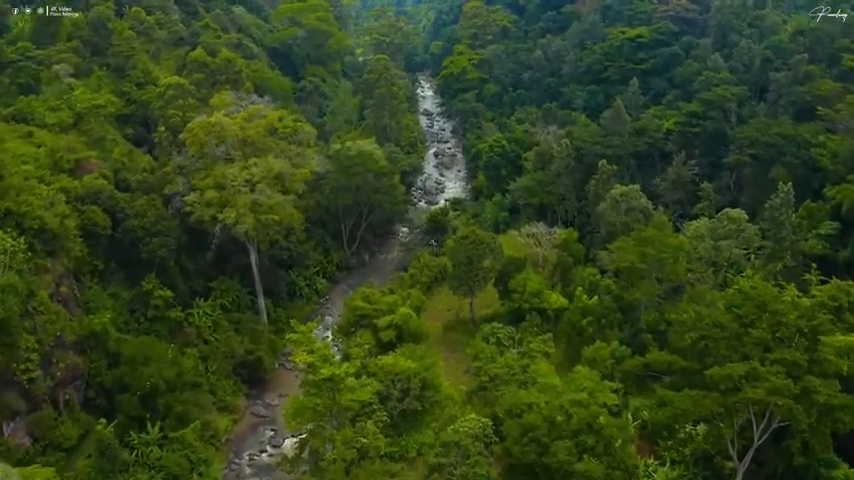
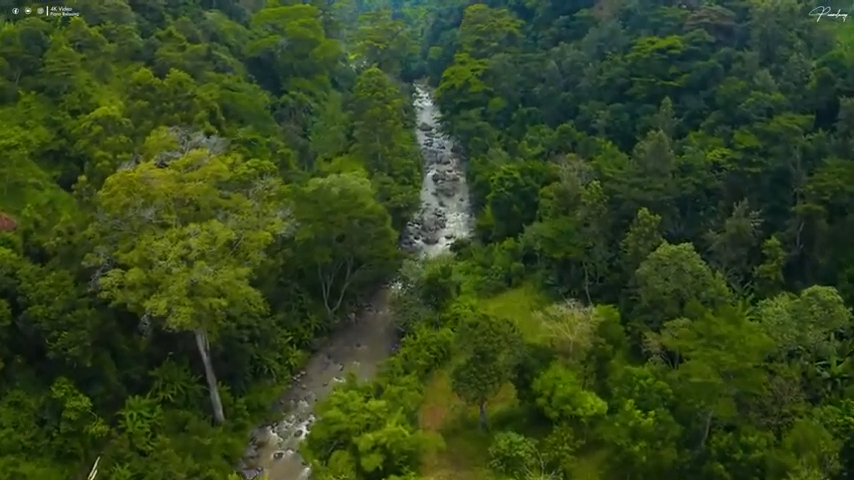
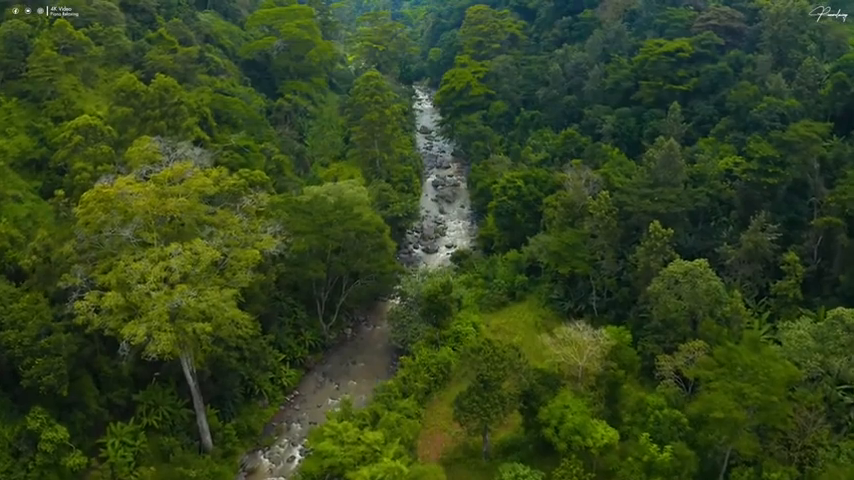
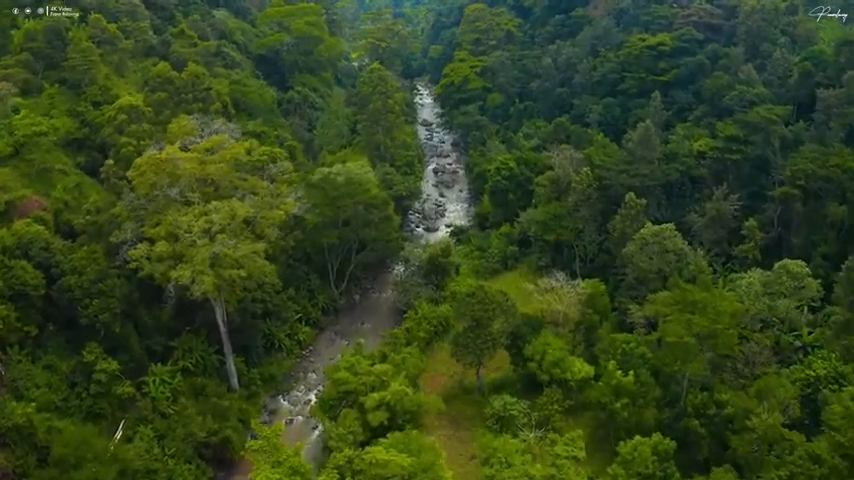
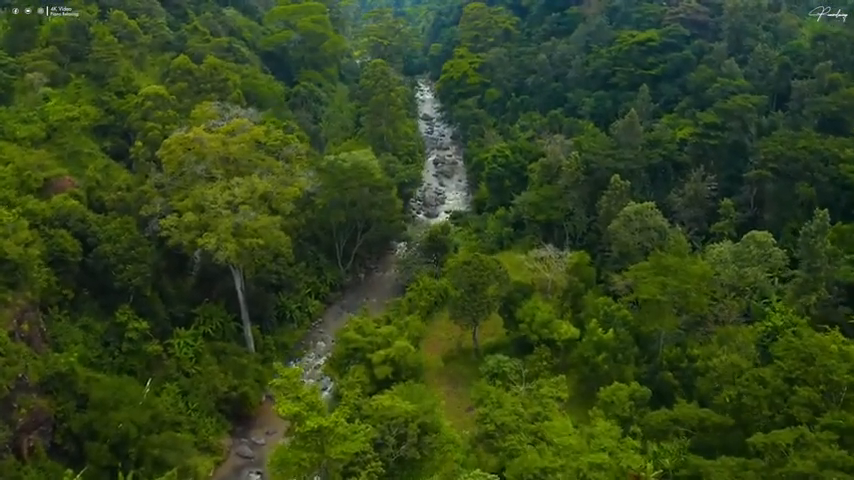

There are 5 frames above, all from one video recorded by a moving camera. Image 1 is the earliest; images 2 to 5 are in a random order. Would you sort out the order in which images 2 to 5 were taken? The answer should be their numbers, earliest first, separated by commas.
5, 4, 2, 3
